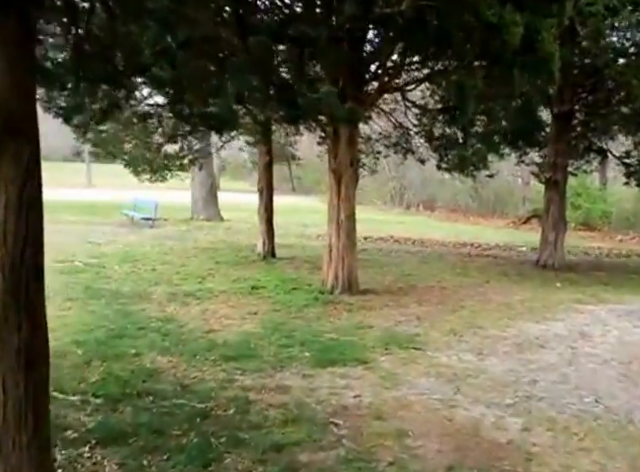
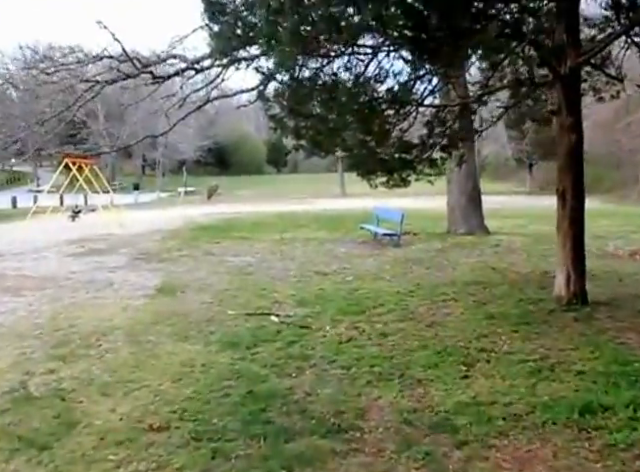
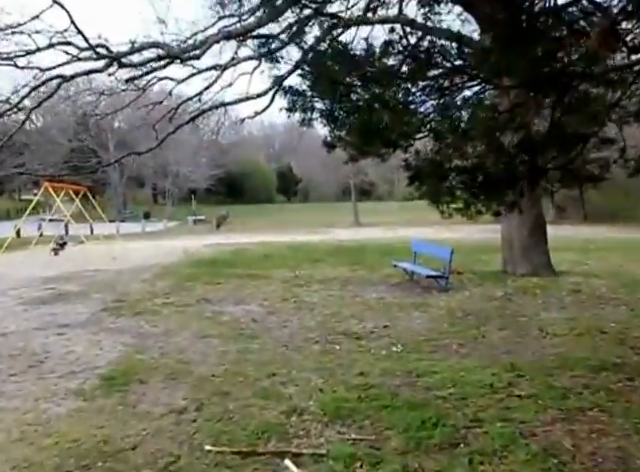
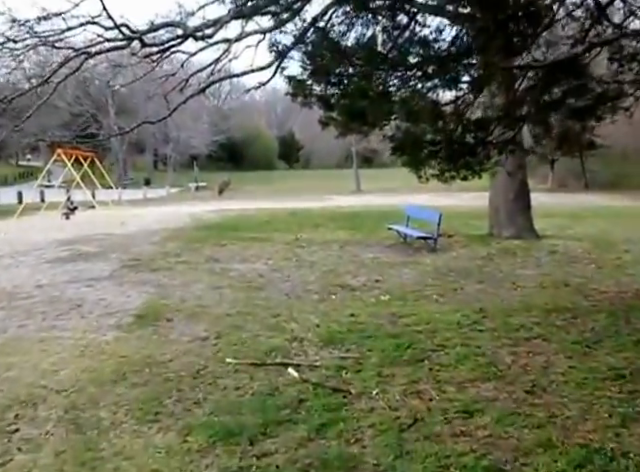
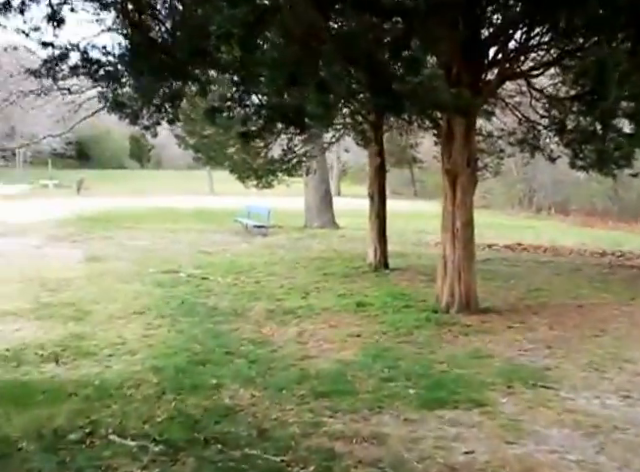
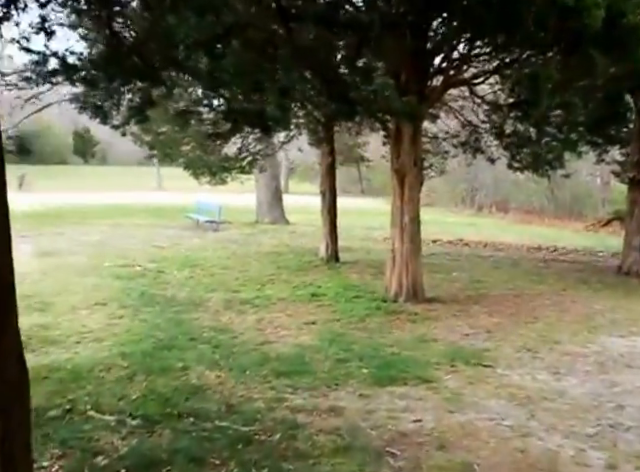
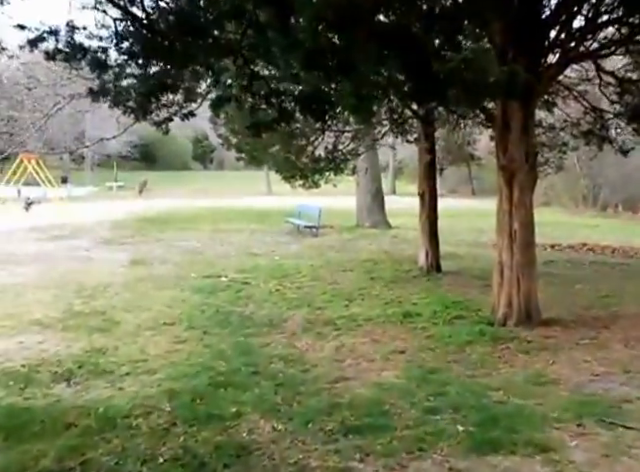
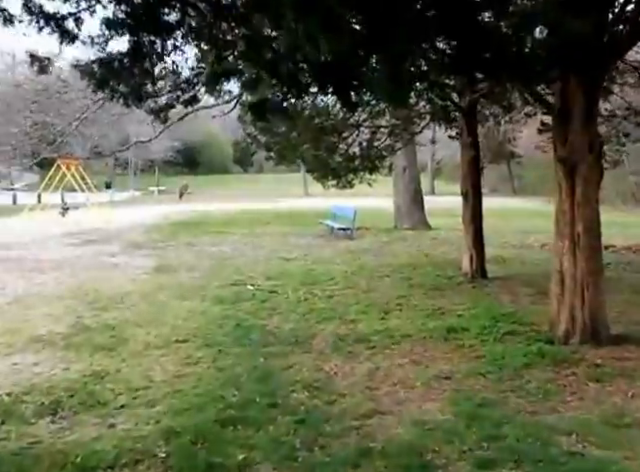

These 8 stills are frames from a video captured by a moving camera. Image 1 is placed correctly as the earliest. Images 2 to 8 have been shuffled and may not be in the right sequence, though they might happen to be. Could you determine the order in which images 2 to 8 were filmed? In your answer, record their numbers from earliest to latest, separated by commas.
6, 5, 7, 8, 2, 4, 3
